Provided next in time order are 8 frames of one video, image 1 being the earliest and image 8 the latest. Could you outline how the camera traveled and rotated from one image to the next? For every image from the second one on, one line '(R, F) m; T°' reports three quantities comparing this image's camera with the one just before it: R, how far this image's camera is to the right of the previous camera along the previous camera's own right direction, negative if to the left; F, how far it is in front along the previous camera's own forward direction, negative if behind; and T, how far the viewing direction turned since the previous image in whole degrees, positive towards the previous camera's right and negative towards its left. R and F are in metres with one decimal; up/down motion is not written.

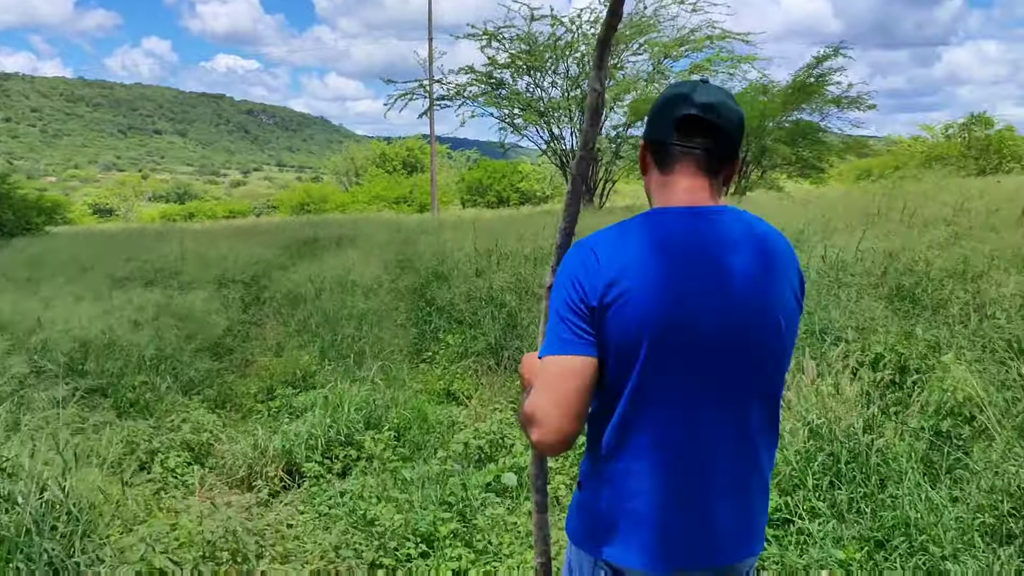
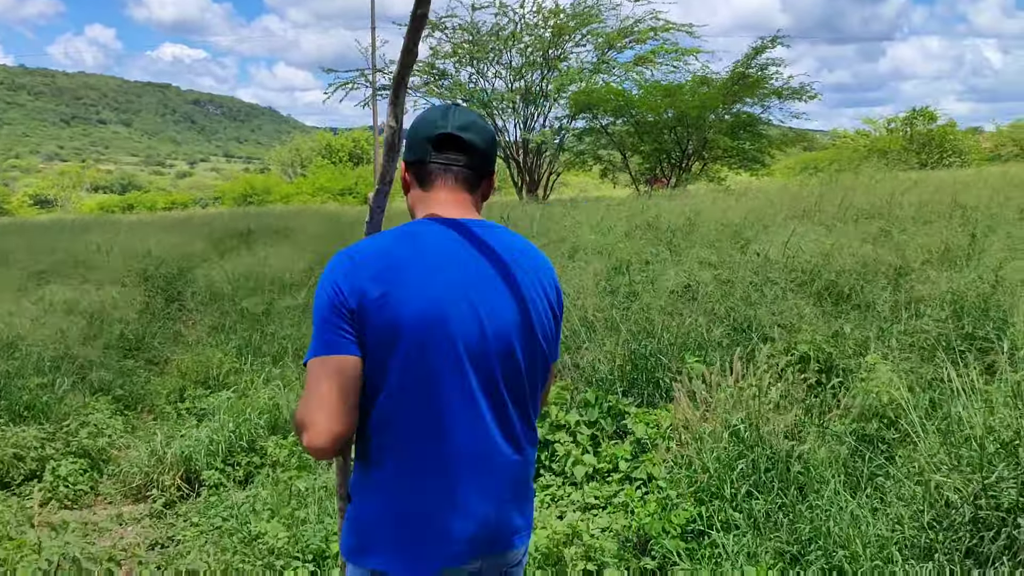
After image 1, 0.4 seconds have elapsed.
(+0.2, +0.2) m; +3°
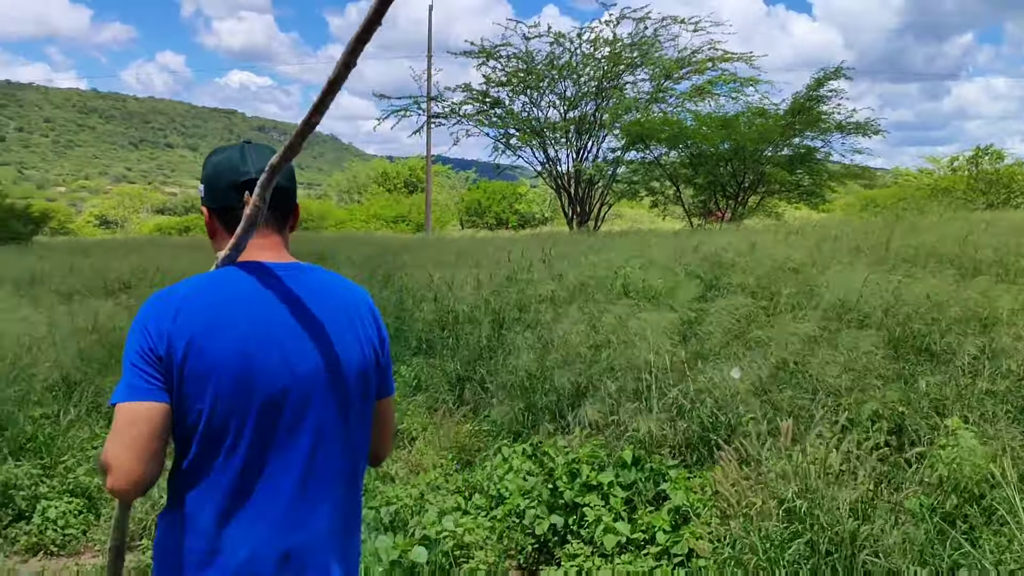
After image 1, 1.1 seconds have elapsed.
(+0.1, +0.4) m; -3°
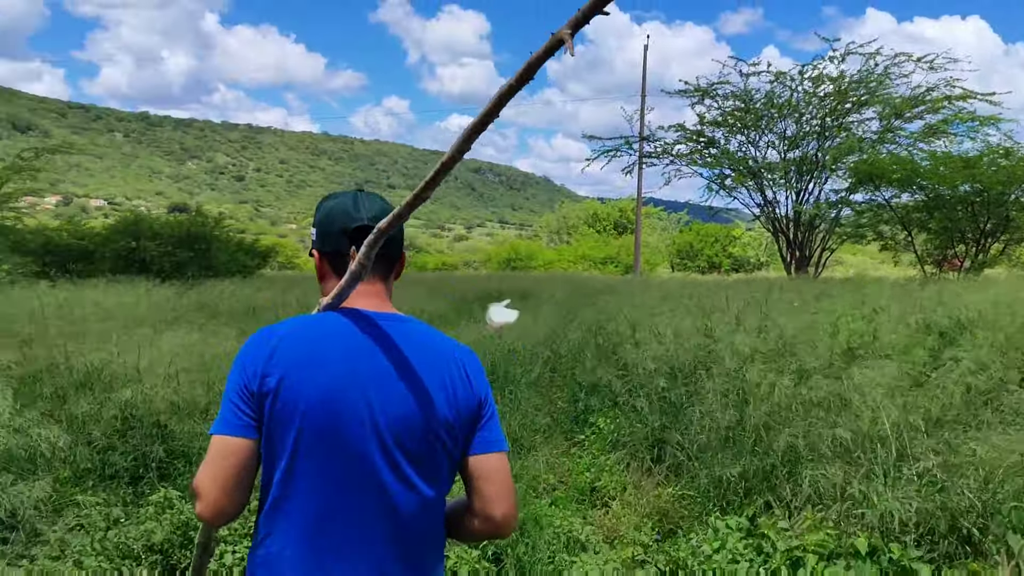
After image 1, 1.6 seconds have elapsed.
(0.0, +0.4) m; -11°
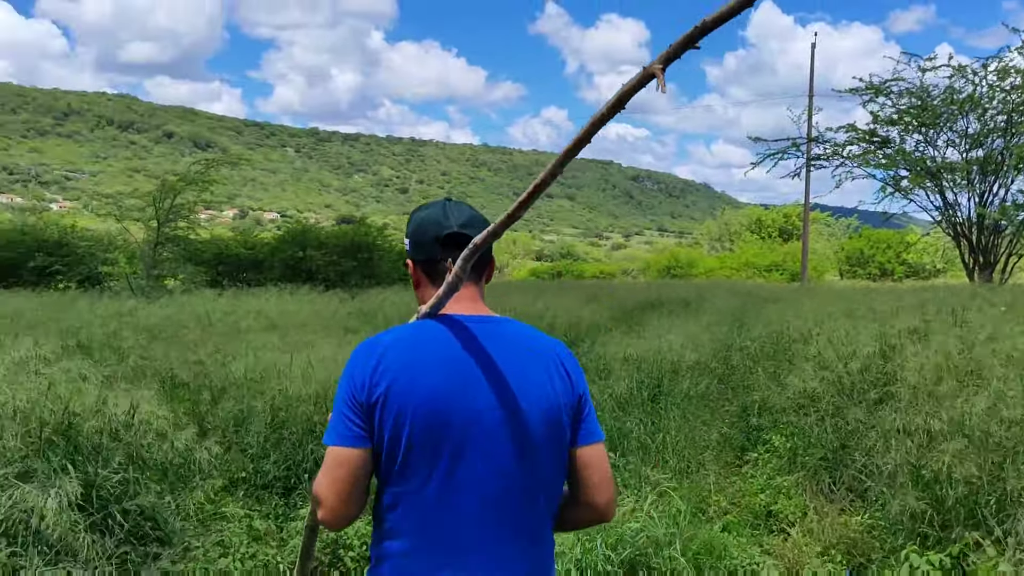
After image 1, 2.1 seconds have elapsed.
(0.0, +0.3) m; -8°
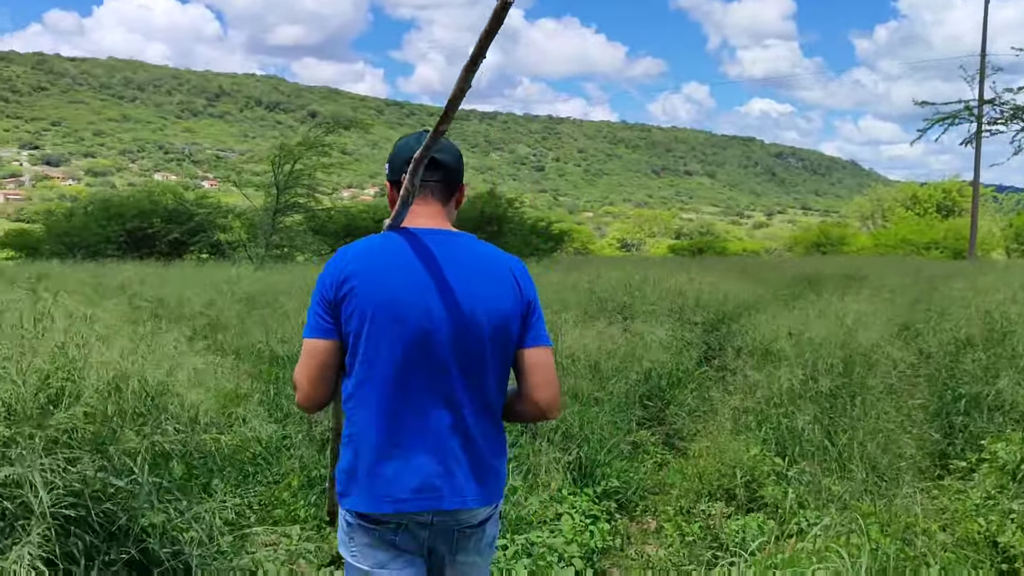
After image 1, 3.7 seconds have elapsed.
(0.0, +1.1) m; -7°
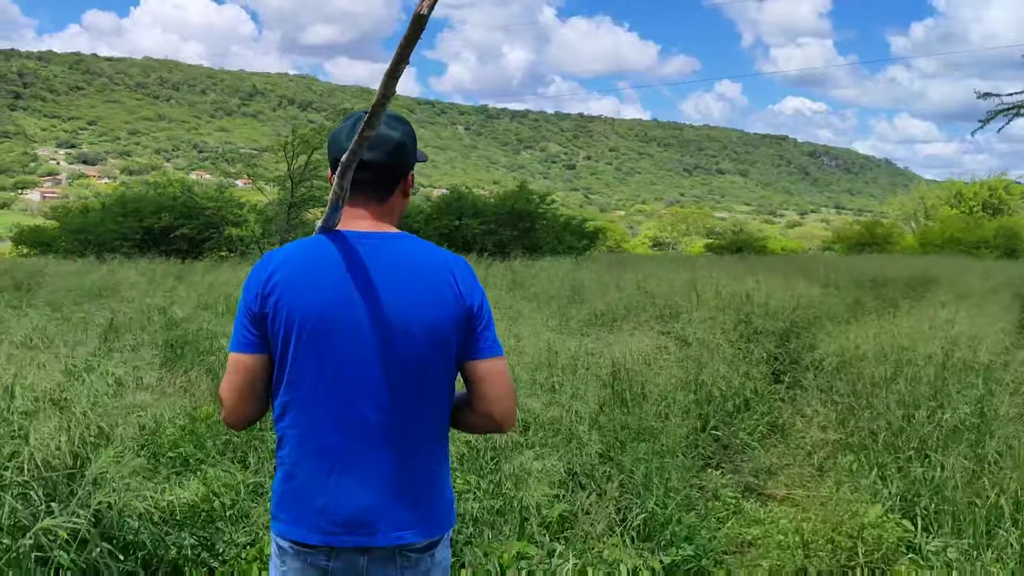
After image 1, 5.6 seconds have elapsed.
(0.0, +1.1) m; -2°
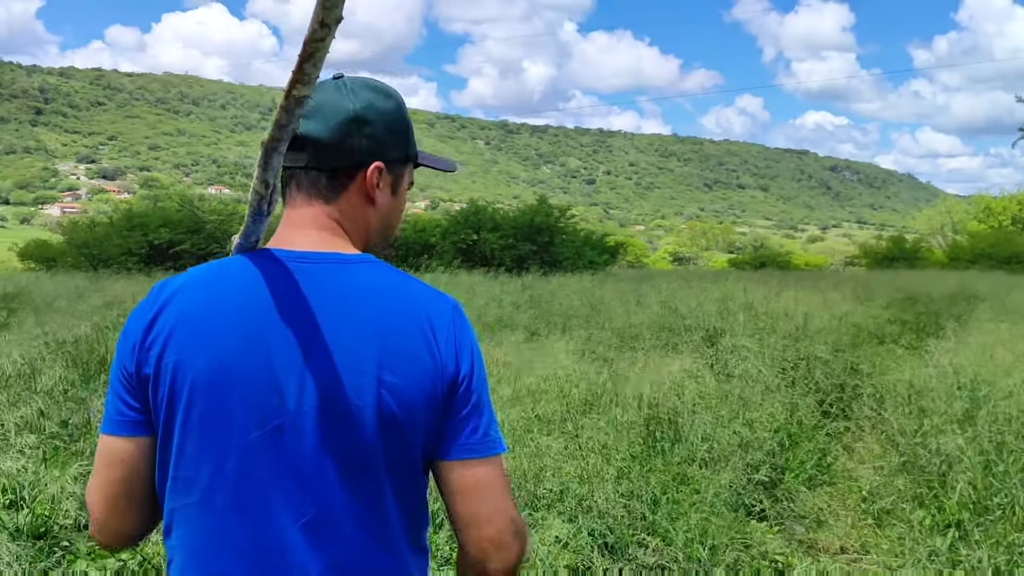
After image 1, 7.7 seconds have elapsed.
(0.0, +0.6) m; -1°
